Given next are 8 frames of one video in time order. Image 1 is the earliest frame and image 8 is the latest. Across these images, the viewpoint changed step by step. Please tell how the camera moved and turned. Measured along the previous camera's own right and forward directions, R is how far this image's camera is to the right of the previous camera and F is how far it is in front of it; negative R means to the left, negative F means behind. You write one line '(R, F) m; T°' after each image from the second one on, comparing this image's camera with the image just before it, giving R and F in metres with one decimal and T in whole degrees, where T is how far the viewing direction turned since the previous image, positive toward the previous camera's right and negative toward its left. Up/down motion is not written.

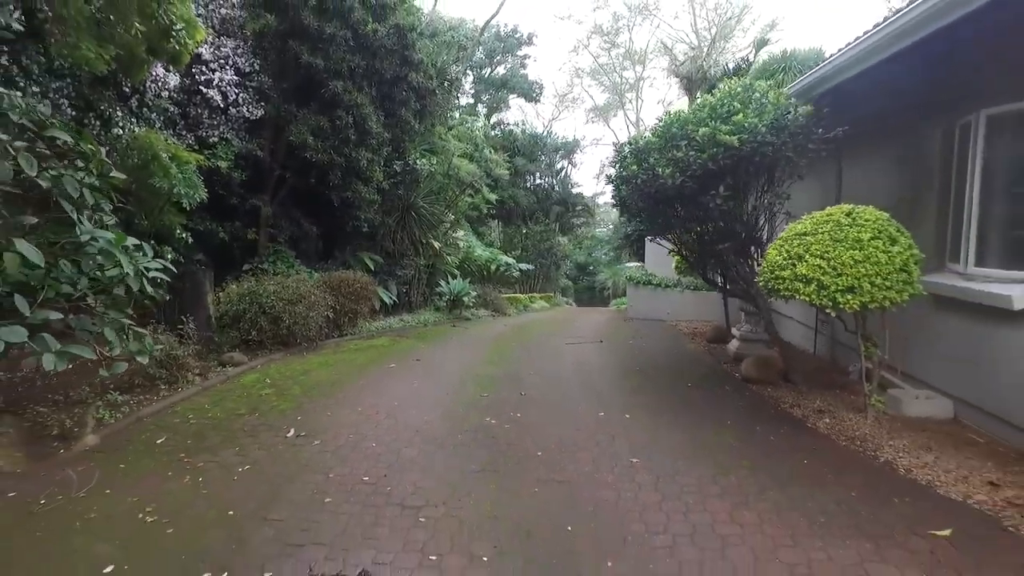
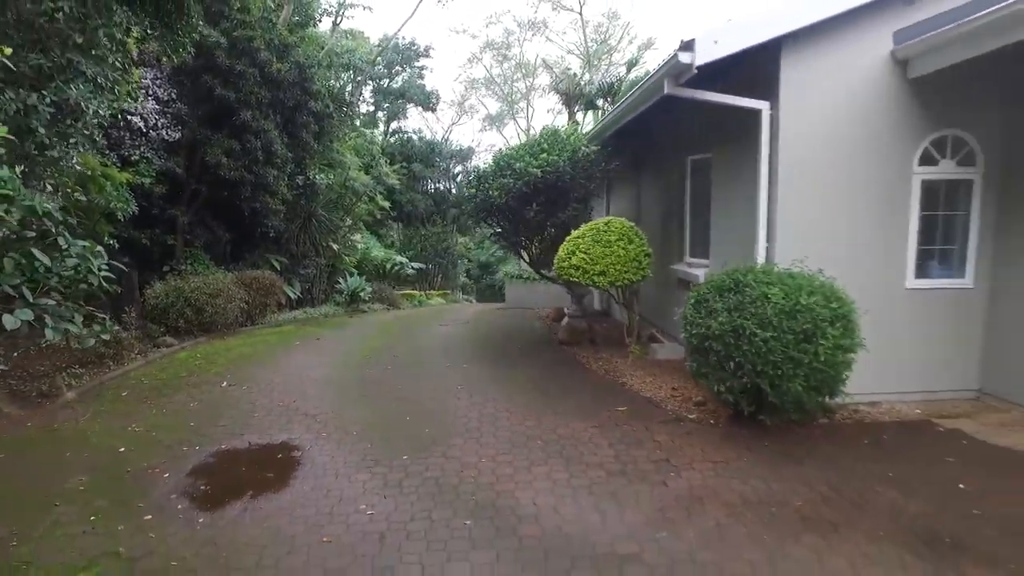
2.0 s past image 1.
(+0.5, -2.7) m; +7°
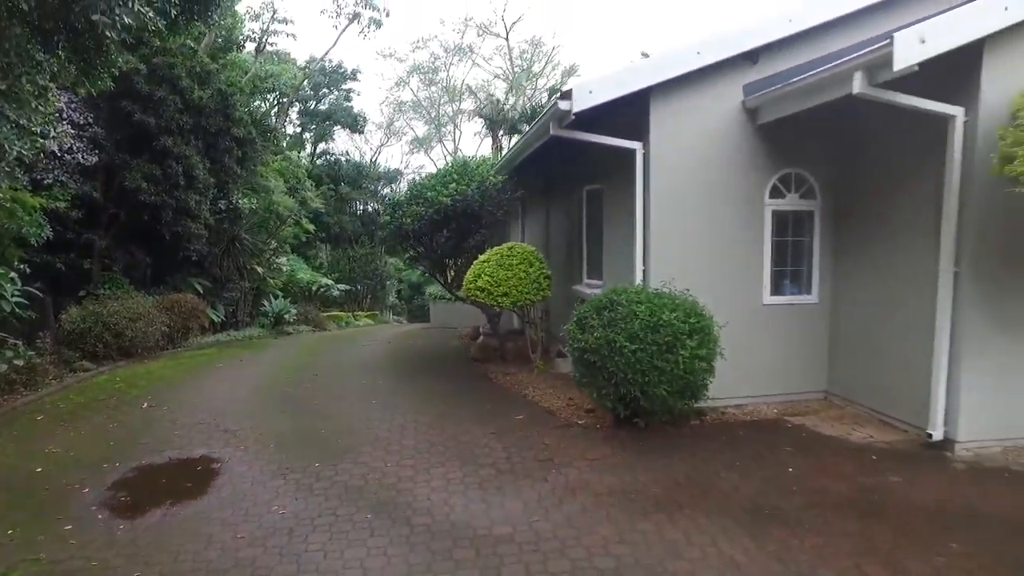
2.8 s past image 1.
(+0.3, -0.7) m; +5°
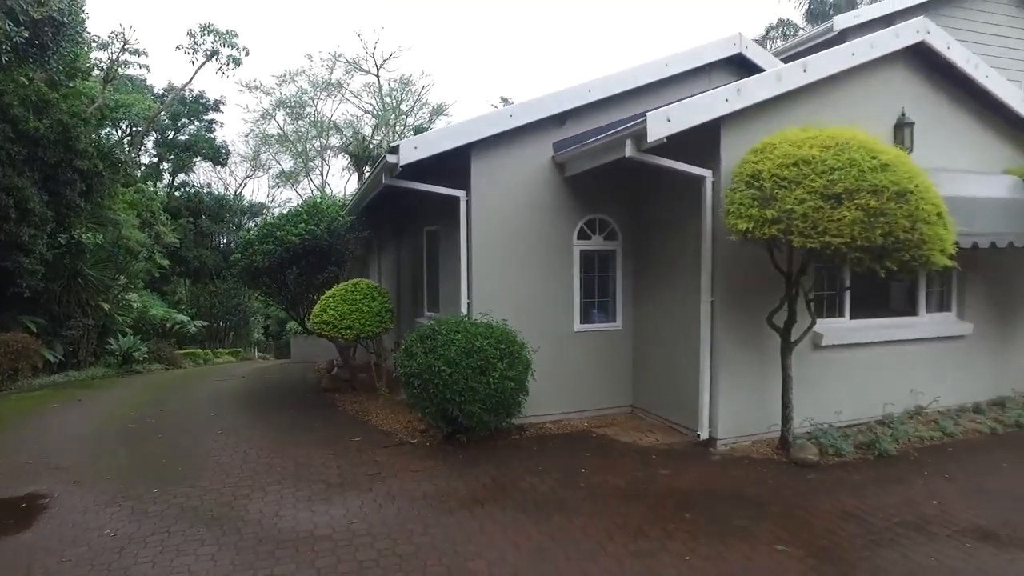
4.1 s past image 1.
(+0.4, -0.9) m; +10°
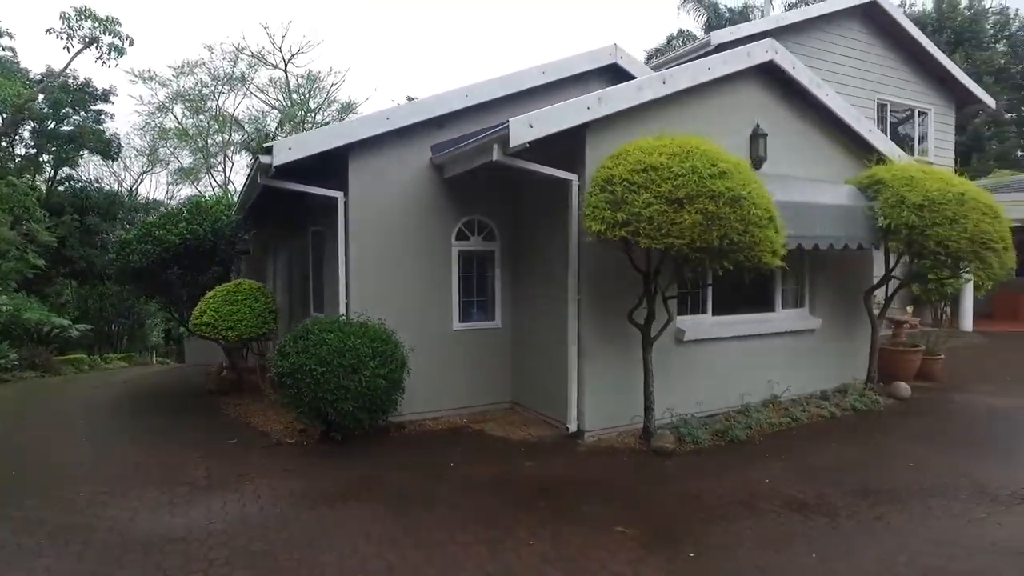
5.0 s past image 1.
(+0.5, -0.2) m; +7°
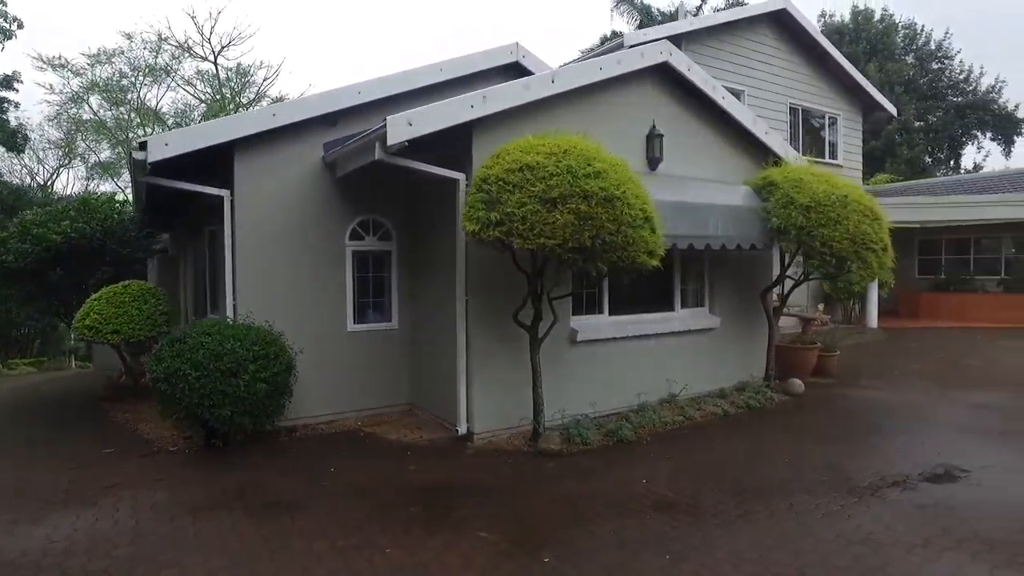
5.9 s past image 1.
(+0.6, +0.1) m; +4°
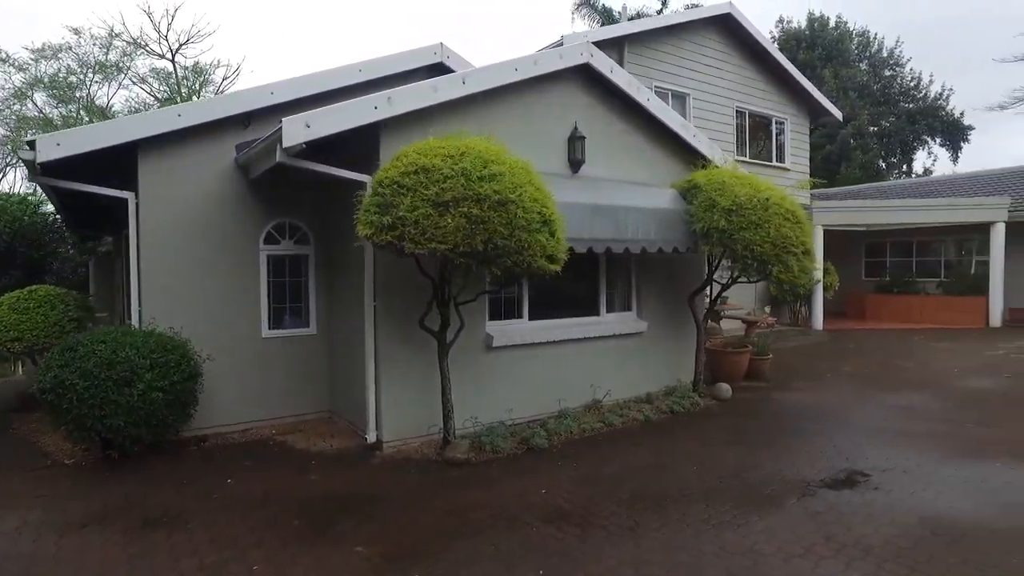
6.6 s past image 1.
(+0.6, +0.1) m; +2°
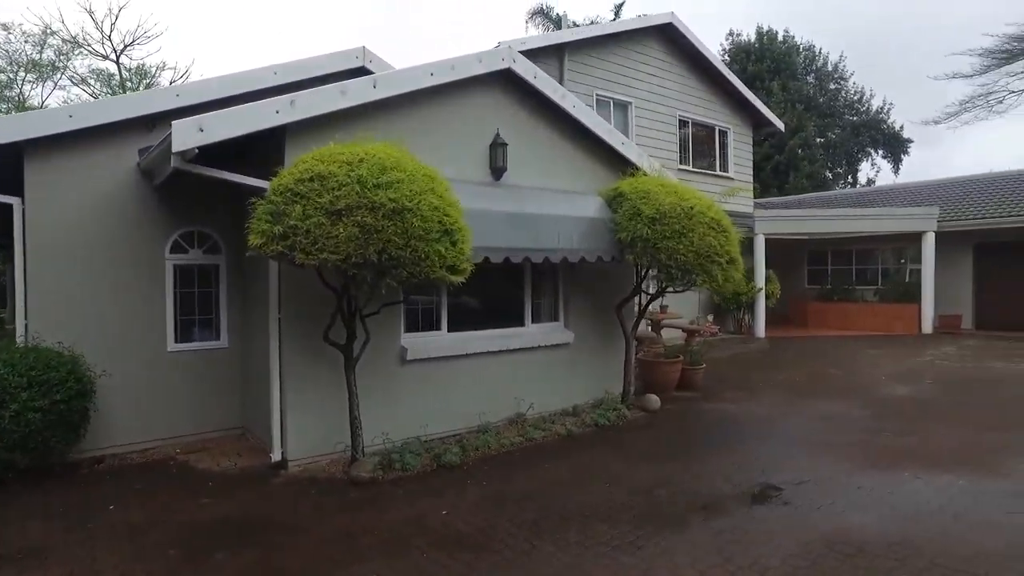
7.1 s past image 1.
(+0.5, +0.2) m; +3°
